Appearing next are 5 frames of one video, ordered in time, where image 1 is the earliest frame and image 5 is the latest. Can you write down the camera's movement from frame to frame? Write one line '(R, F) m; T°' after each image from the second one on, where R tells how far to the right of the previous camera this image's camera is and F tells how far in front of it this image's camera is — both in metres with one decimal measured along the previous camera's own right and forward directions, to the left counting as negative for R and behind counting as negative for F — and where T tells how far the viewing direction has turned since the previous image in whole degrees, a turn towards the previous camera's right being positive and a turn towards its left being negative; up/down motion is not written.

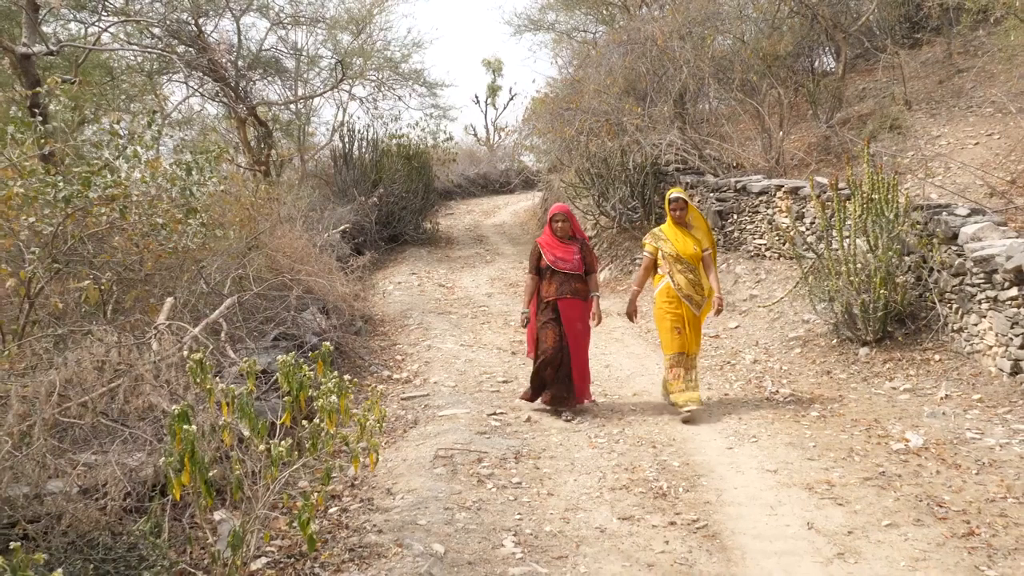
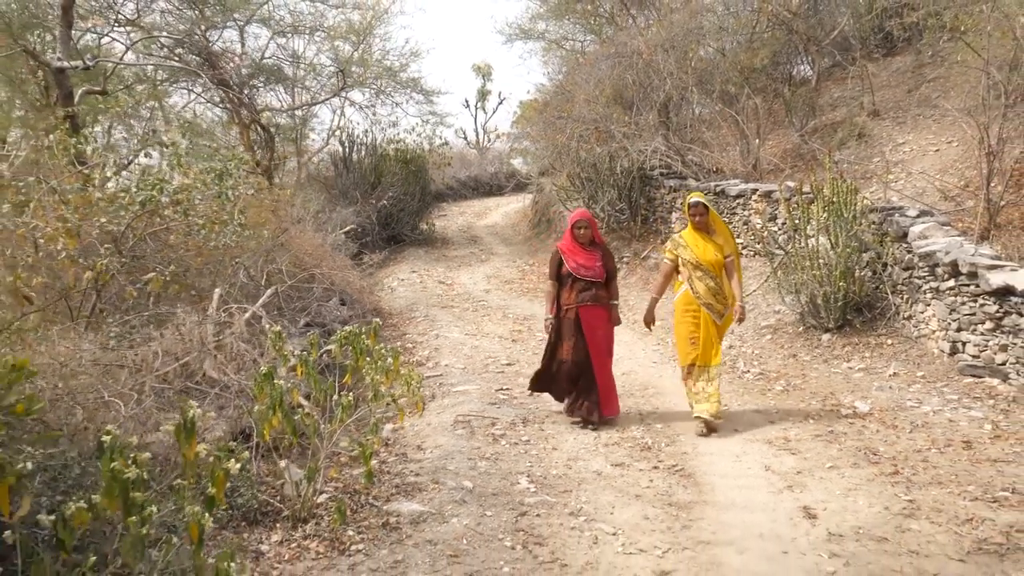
(-0.1, -0.7) m; +1°
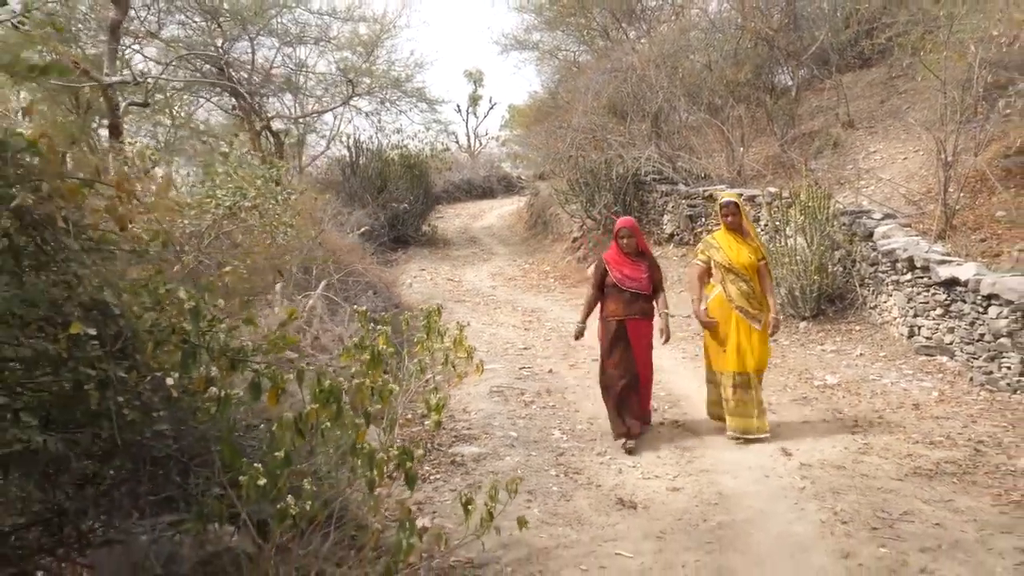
(-0.2, -0.8) m; +1°
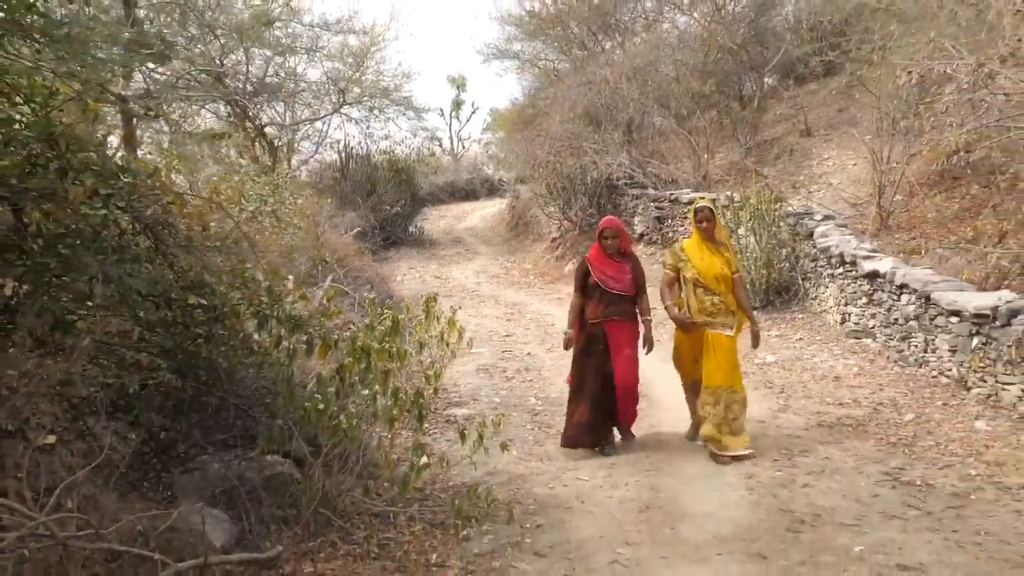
(0.0, -0.9) m; +1°
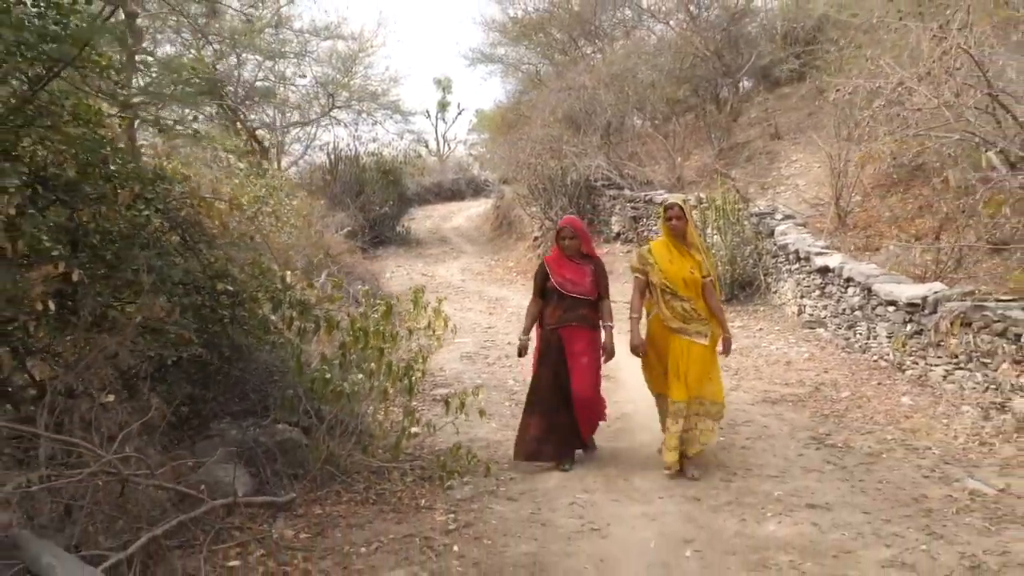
(0.0, -0.6) m; +1°
